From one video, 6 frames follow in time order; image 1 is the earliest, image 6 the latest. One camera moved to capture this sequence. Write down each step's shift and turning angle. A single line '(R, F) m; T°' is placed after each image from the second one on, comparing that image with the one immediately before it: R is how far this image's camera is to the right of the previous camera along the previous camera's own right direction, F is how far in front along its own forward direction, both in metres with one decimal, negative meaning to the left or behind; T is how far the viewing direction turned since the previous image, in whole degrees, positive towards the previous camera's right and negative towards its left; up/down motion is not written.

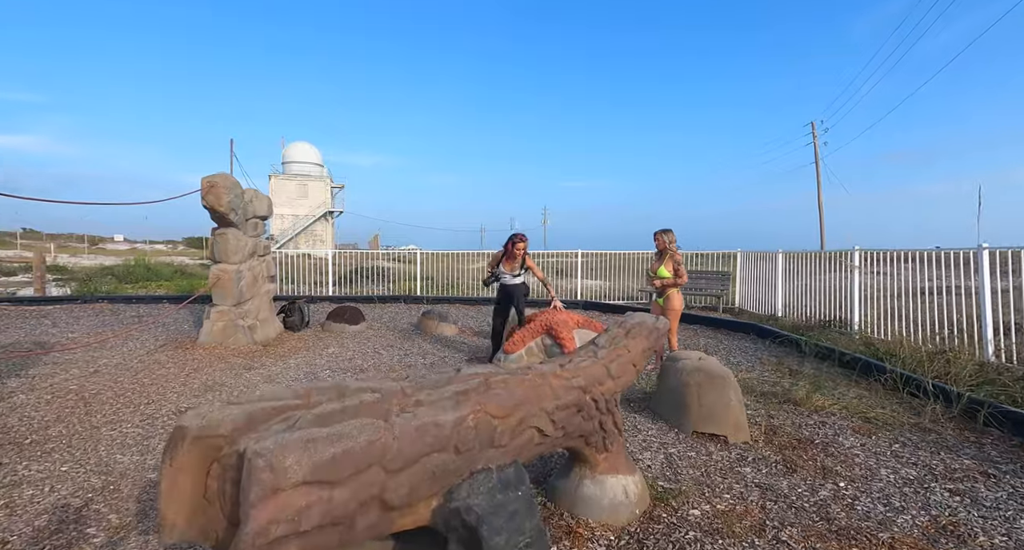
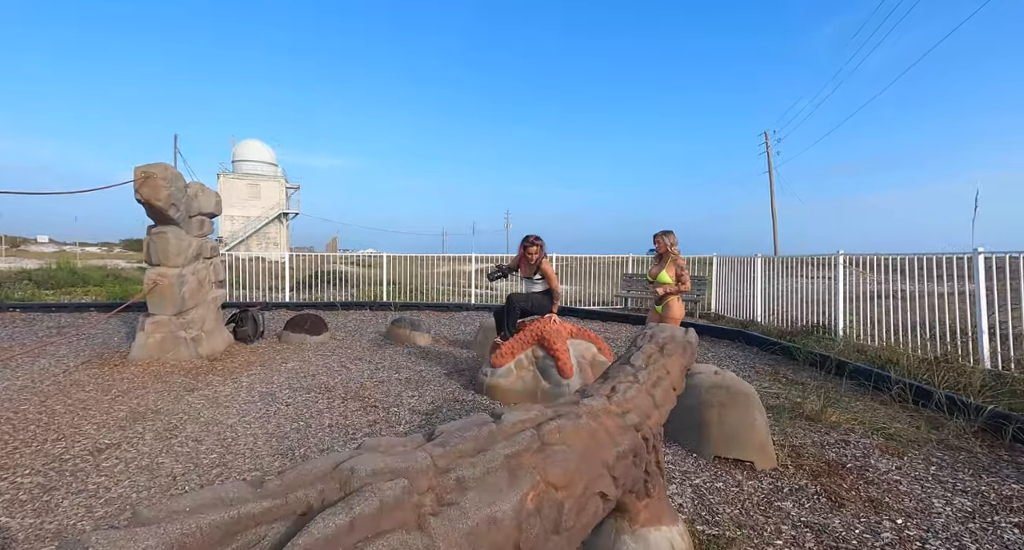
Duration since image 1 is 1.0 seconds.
(-0.3, +0.5) m; +5°
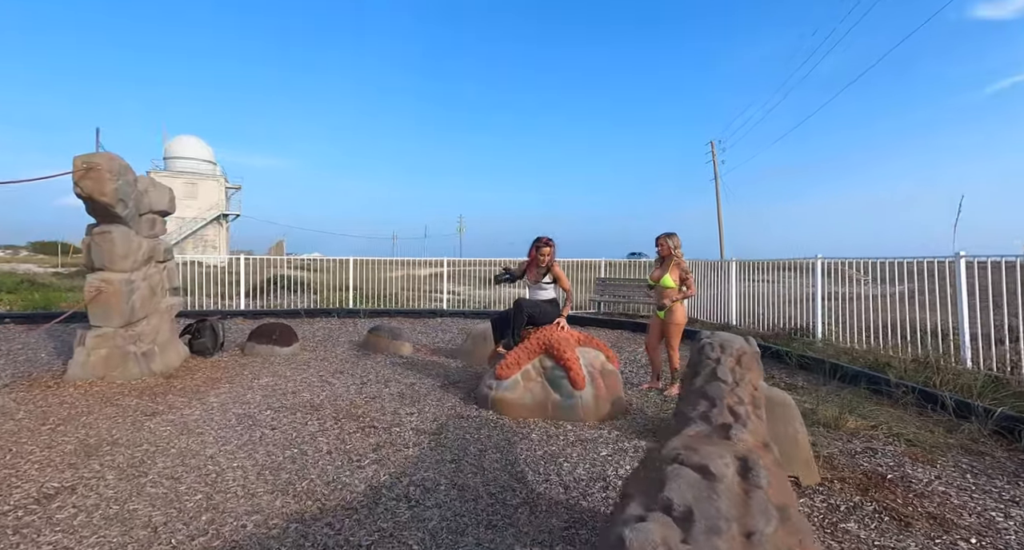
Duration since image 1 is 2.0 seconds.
(-0.5, +0.3) m; +6°
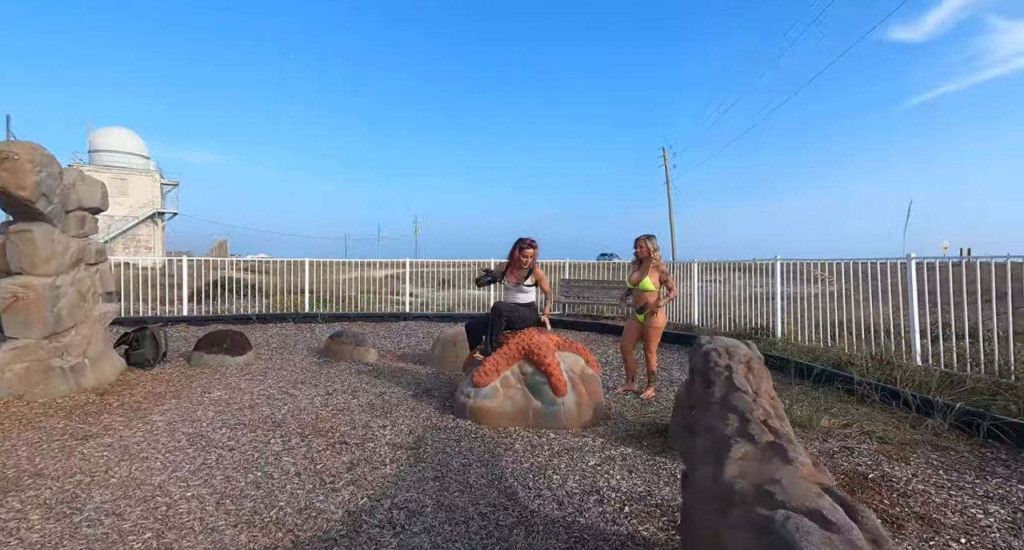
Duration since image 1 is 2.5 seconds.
(-0.2, +0.2) m; +5°
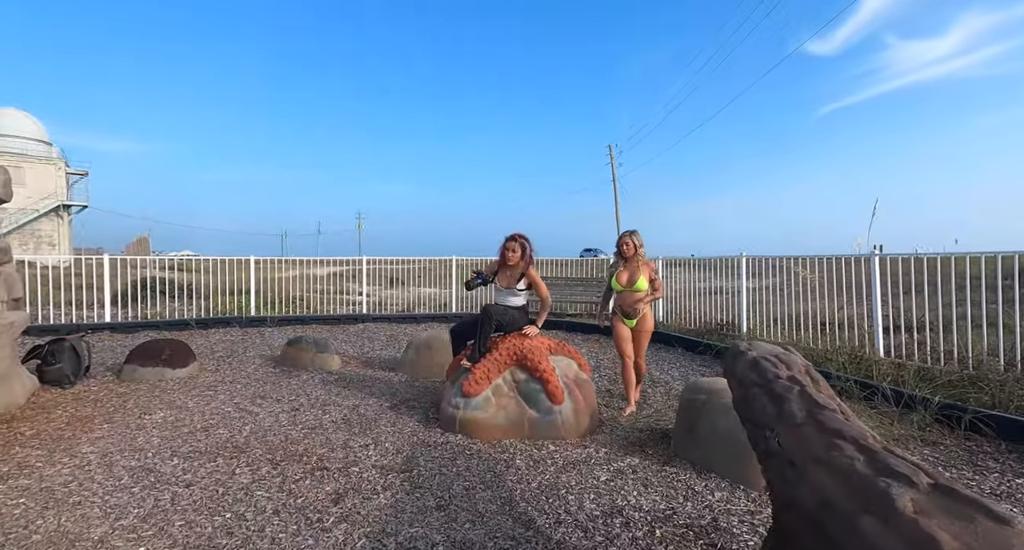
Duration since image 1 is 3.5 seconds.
(-0.4, +0.3) m; +7°
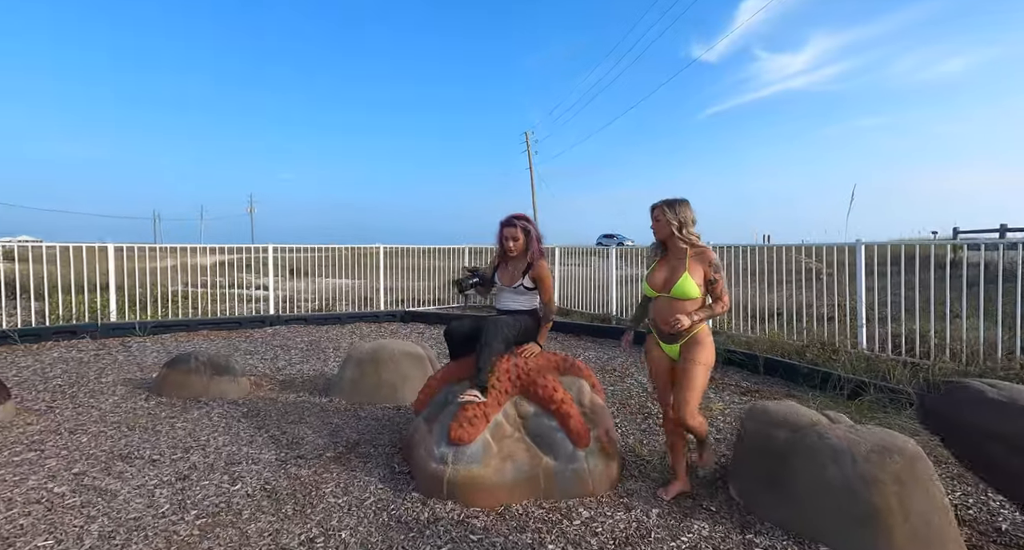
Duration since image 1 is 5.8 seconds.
(-0.6, +1.2) m; +11°
